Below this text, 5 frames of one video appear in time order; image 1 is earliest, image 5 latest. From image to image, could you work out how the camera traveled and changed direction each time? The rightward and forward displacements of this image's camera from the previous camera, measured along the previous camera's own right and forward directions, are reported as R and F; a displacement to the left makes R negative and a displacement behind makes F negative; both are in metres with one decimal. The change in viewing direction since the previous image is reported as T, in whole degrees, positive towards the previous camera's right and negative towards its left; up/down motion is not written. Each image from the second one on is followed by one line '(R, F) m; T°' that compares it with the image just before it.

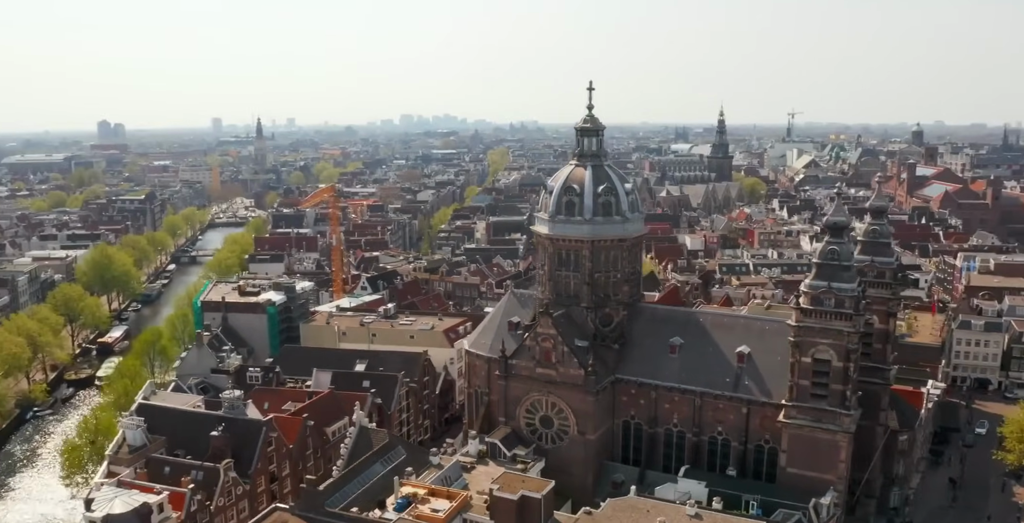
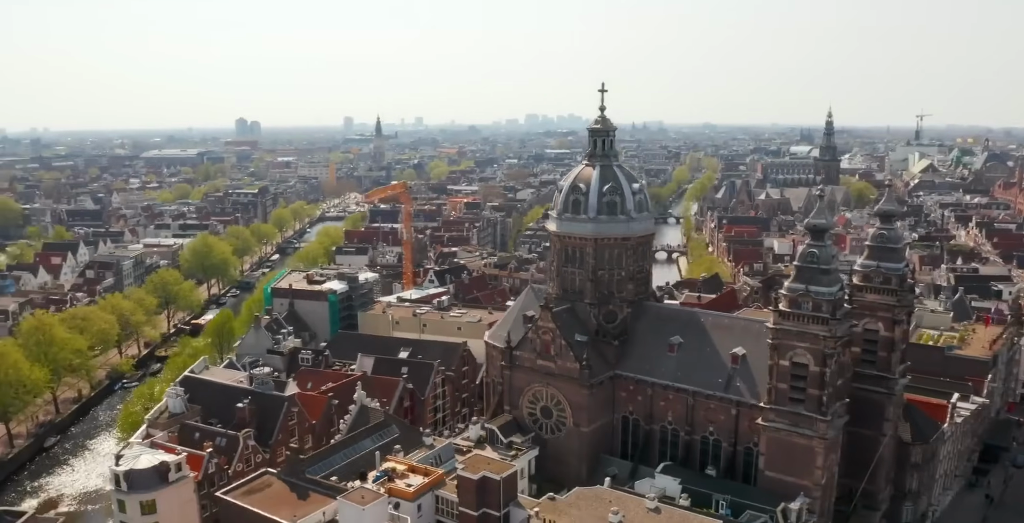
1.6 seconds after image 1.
(+7.4, -1.3) m; -9°
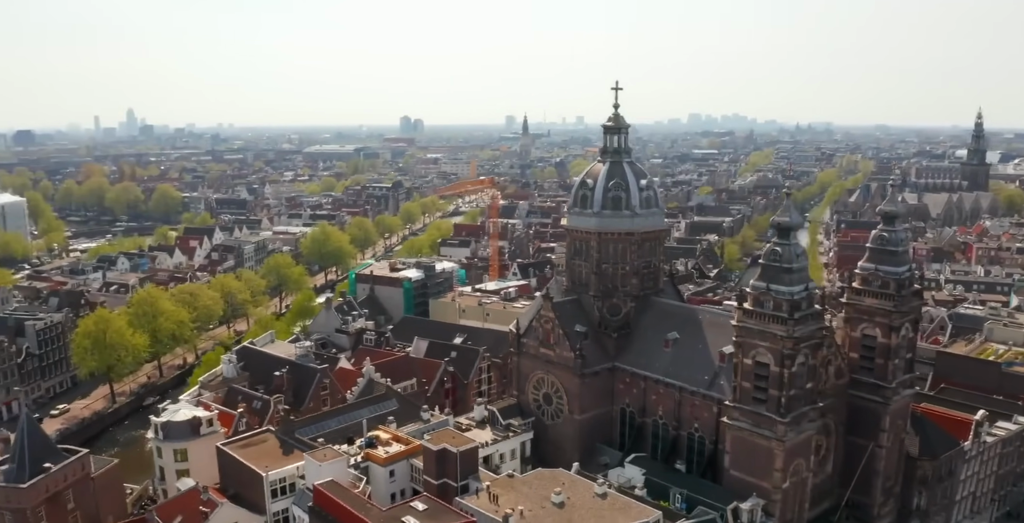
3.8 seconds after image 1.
(+9.9, -1.2) m; -11°
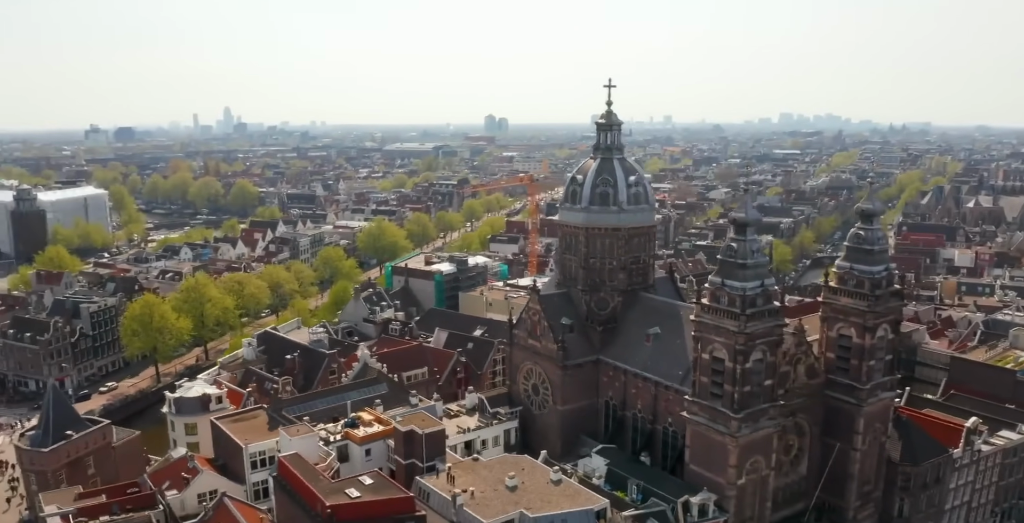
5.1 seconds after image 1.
(+6.4, -1.1) m; -6°
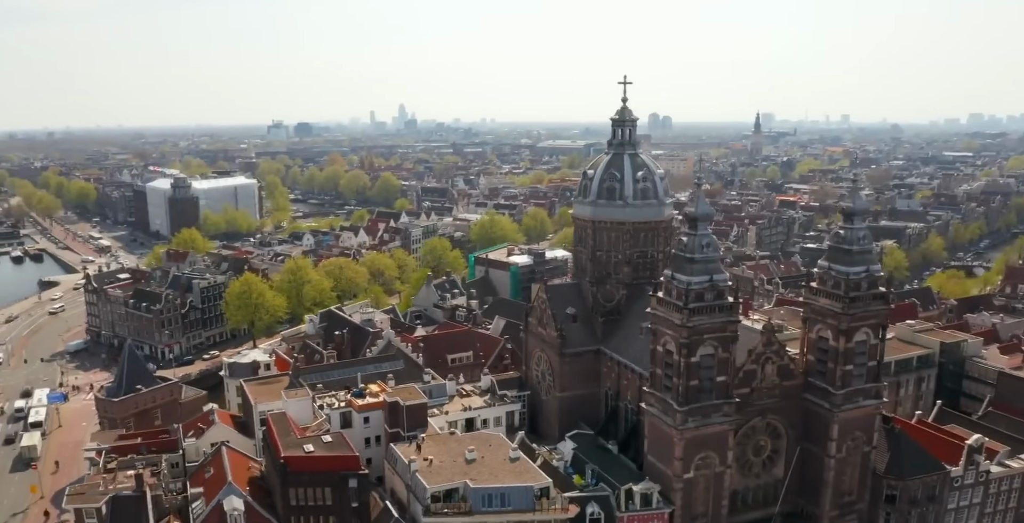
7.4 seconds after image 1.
(+10.7, -1.3) m; -12°
